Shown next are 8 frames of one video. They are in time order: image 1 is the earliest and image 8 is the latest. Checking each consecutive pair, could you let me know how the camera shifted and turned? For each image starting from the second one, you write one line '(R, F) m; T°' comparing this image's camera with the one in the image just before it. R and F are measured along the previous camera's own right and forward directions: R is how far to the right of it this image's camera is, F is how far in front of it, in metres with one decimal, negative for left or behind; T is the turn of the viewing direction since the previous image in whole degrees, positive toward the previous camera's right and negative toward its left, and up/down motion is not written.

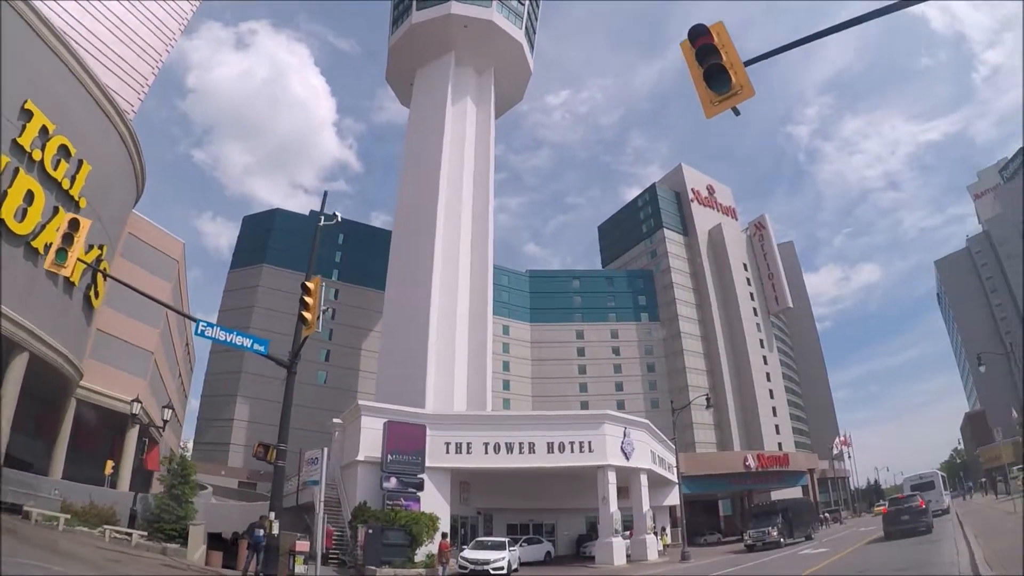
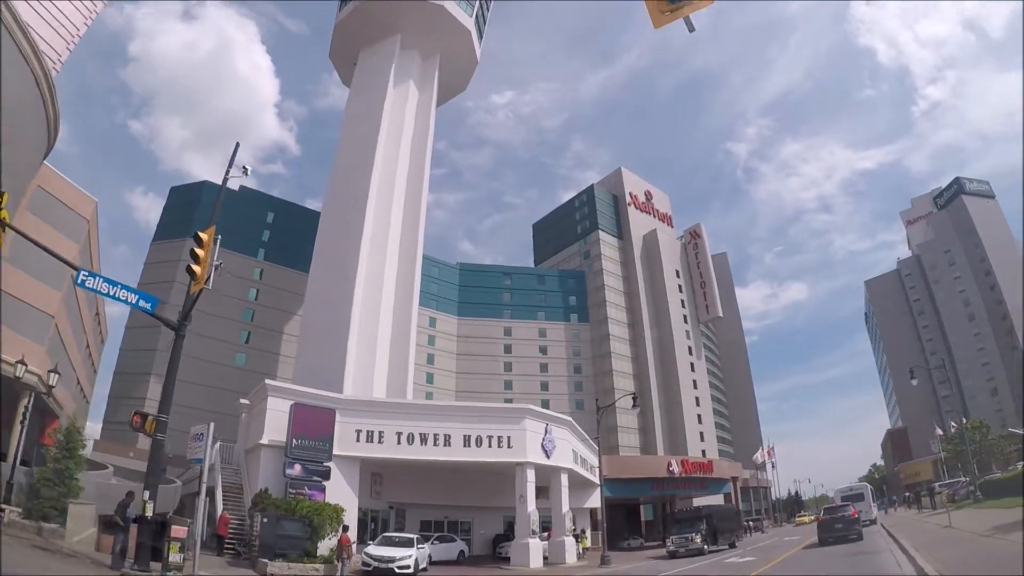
(+0.3, +2.3) m; +6°
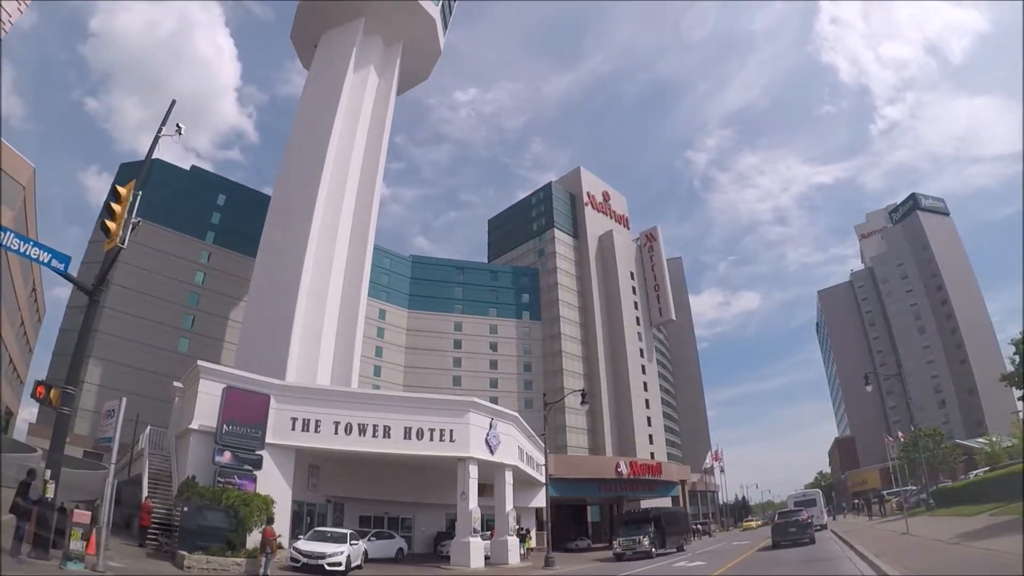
(+0.1, +1.4) m; +4°
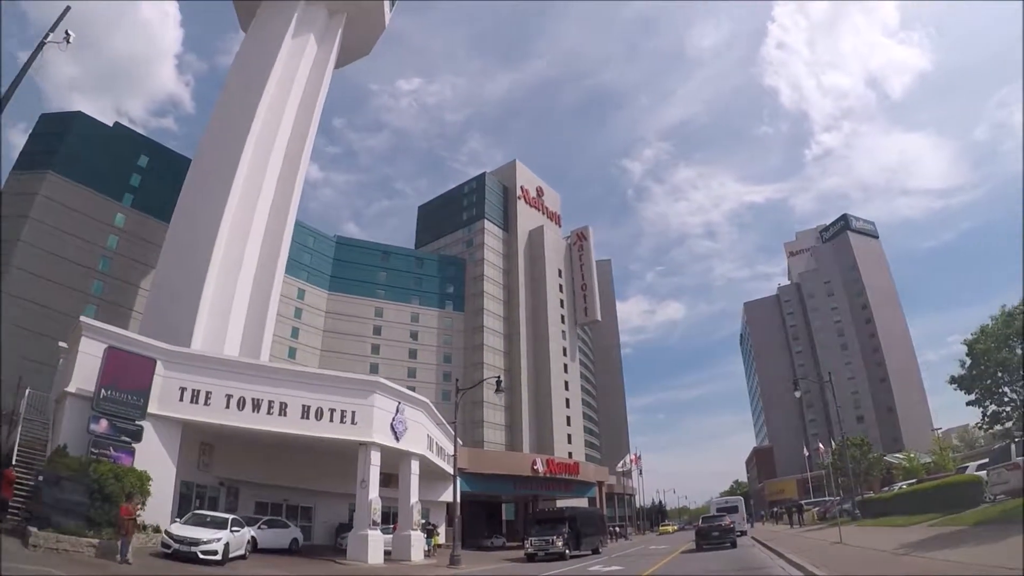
(+0.1, +2.0) m; +6°
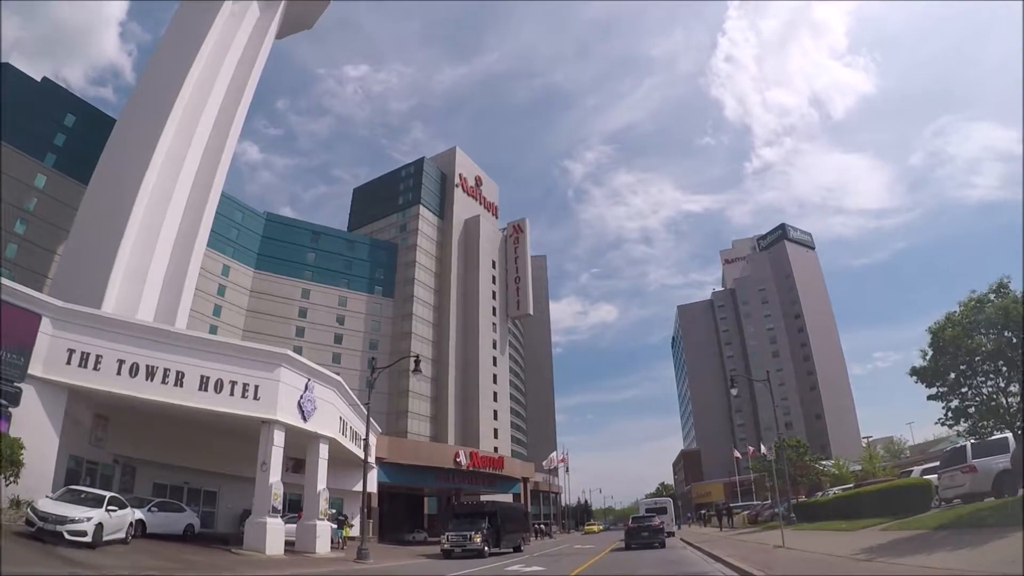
(+0.1, +1.7) m; +6°
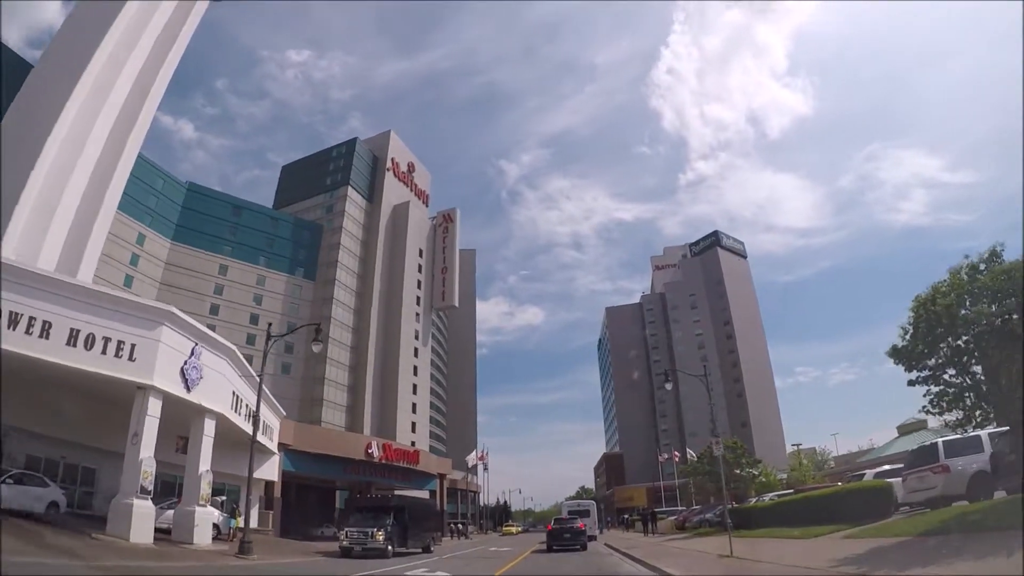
(-0.1, +1.8) m; +7°
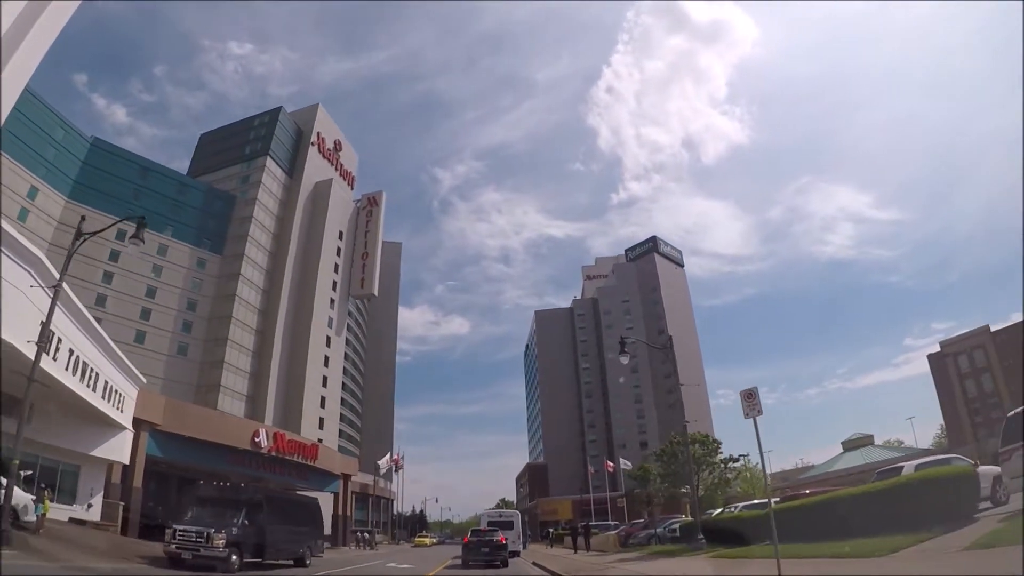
(-0.3, +2.3) m; +7°
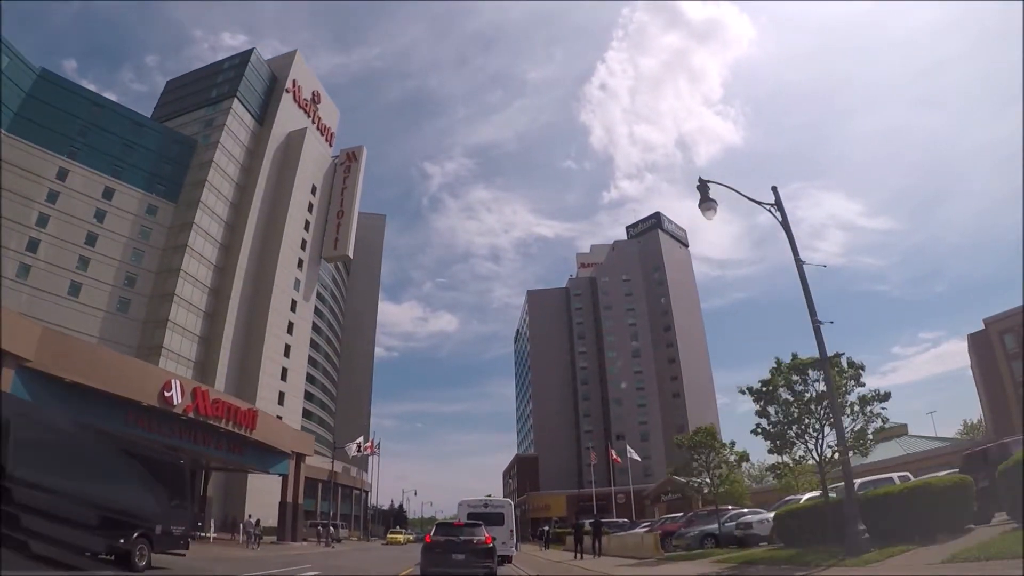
(-0.2, +2.6) m; +1°
